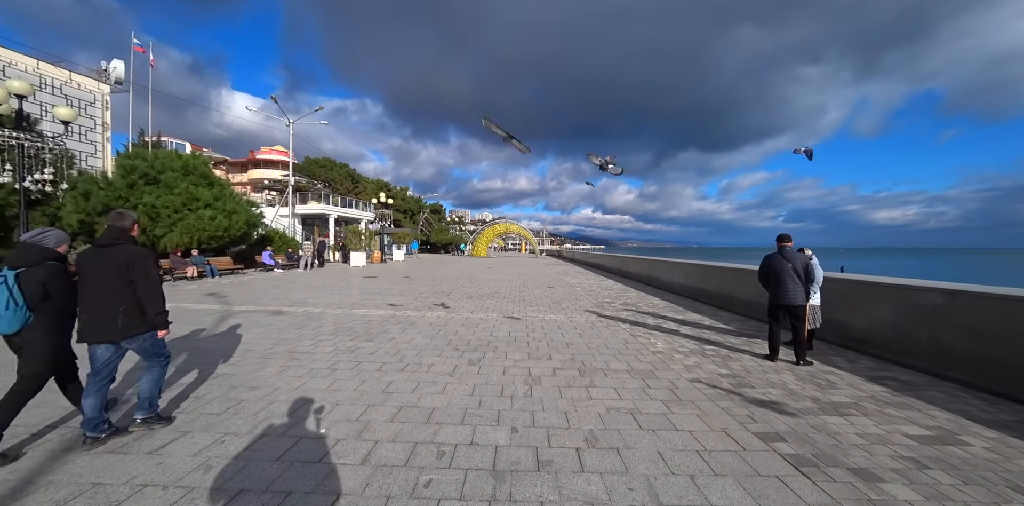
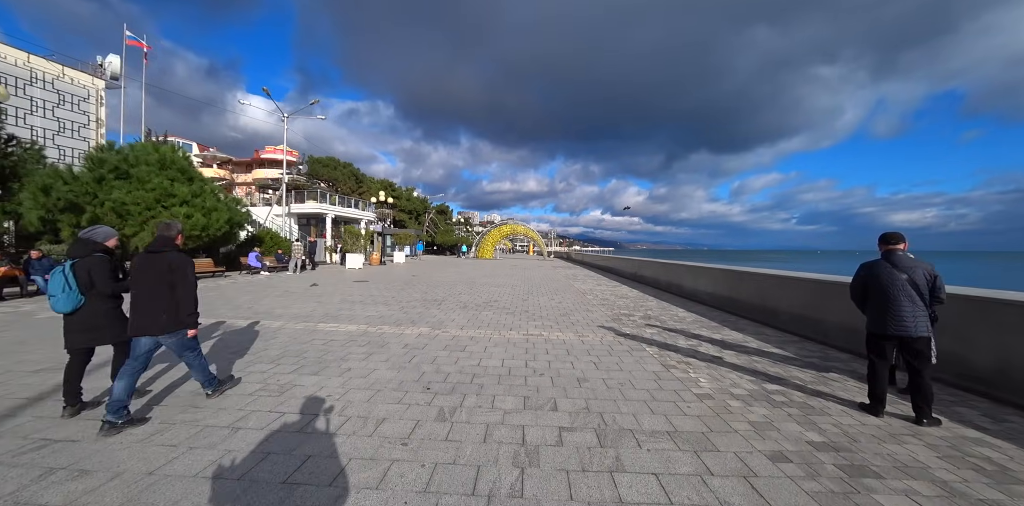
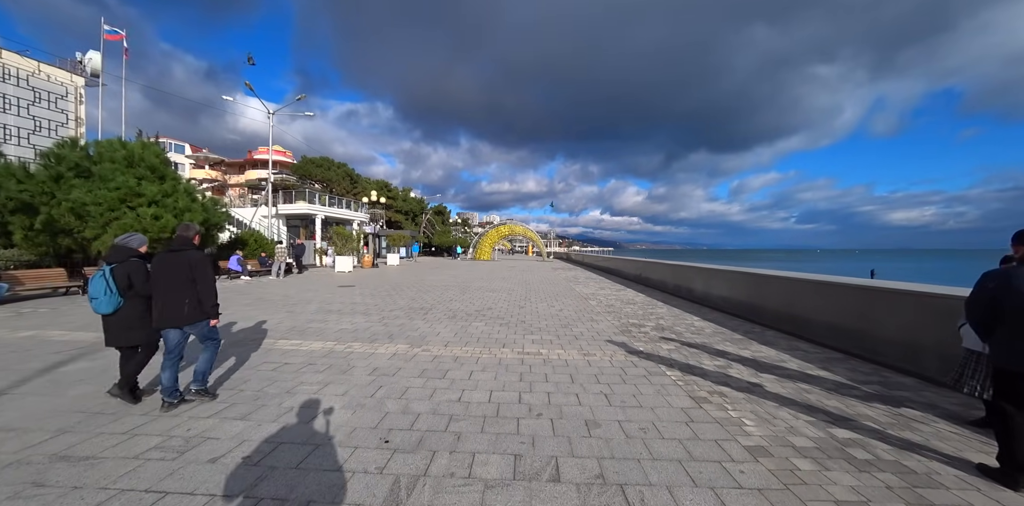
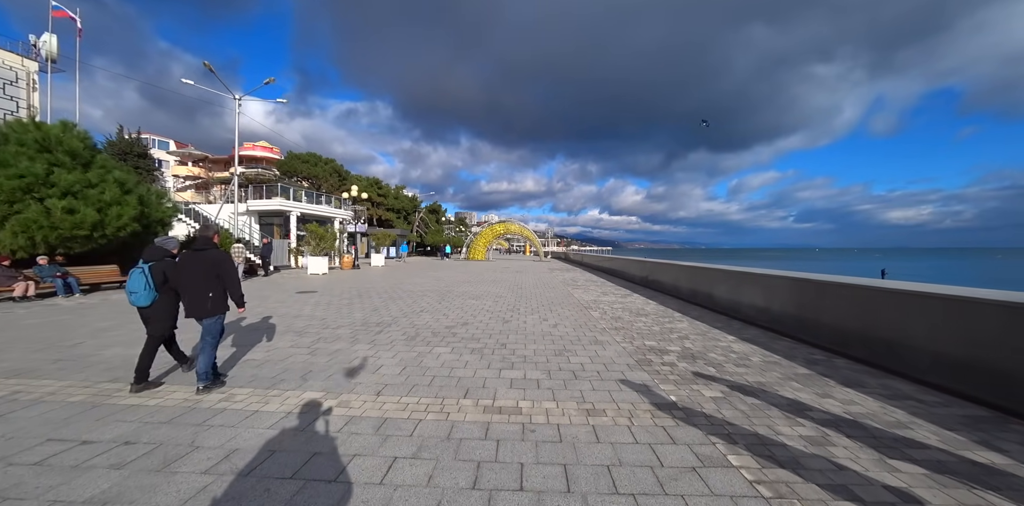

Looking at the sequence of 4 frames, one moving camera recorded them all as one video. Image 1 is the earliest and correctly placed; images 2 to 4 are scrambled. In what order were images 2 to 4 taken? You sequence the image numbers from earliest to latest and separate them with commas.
2, 3, 4
